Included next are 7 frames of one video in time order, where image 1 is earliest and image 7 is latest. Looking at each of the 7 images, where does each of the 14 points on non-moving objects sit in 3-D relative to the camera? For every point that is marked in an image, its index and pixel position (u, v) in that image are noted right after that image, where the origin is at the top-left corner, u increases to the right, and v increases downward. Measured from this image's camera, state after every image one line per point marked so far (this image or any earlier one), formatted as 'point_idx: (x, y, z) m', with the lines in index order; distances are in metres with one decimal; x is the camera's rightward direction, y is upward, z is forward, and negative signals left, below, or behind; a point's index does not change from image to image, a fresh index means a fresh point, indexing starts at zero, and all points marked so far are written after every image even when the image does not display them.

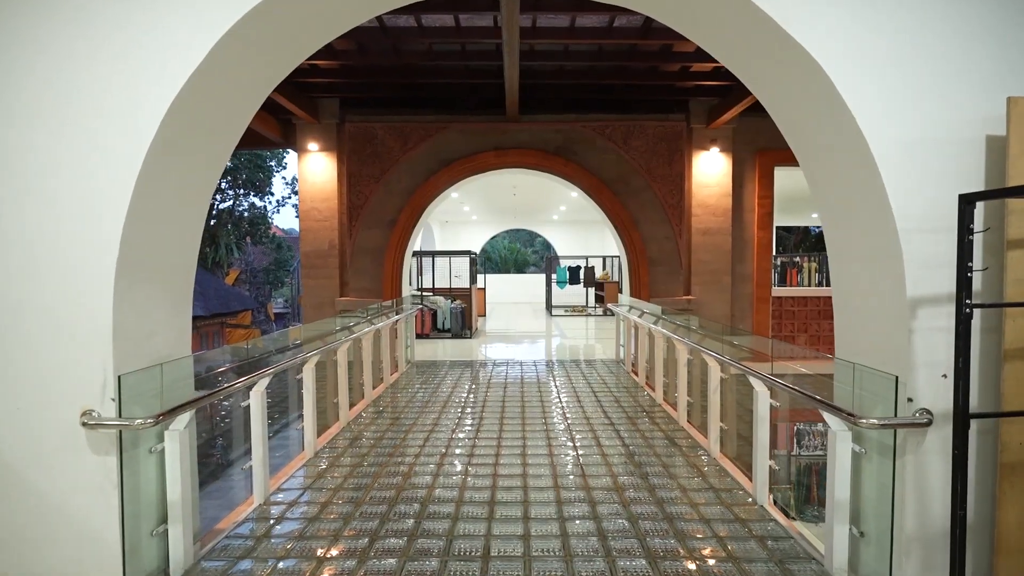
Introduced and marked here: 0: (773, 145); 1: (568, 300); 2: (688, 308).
0: (+3.6, +2.0, +7.2) m
1: (+1.9, -0.4, +17.6) m
2: (+2.4, -0.3, +7.0) m
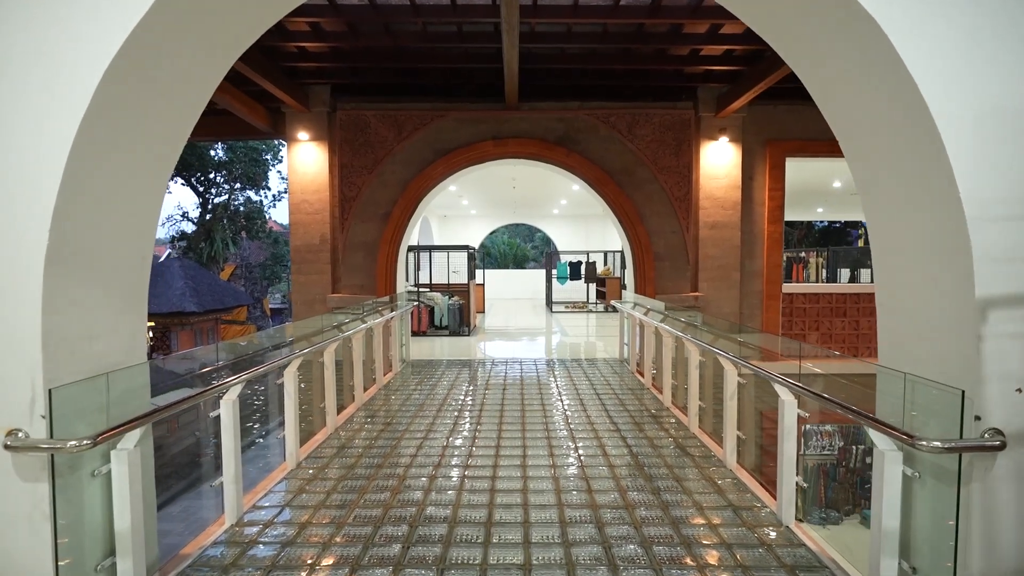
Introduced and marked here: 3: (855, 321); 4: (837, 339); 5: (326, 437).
0: (+3.6, +2.0, +6.9) m
1: (+1.9, -0.2, +17.3) m
2: (+2.4, -0.2, +6.7) m
3: (+4.9, -0.5, +7.4) m
4: (+4.6, -0.7, +7.4) m
5: (-1.5, -1.2, +4.3) m
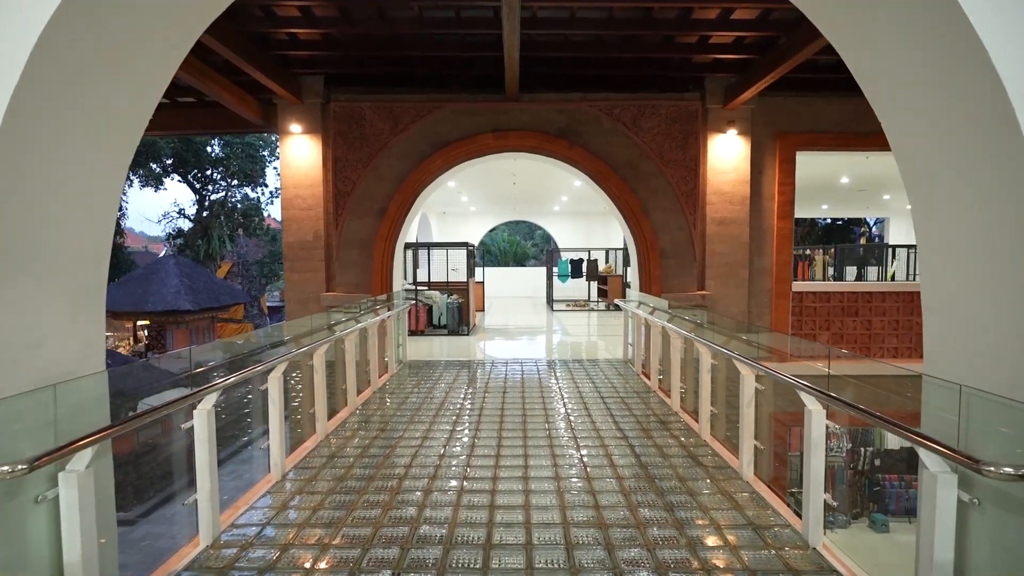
0: (+3.6, +2.1, +6.6) m
1: (+1.9, -0.2, +17.1) m
2: (+2.4, -0.2, +6.5) m
3: (+4.9, -0.5, +7.2) m
4: (+4.6, -0.7, +7.1) m
5: (-1.5, -1.2, +4.0) m
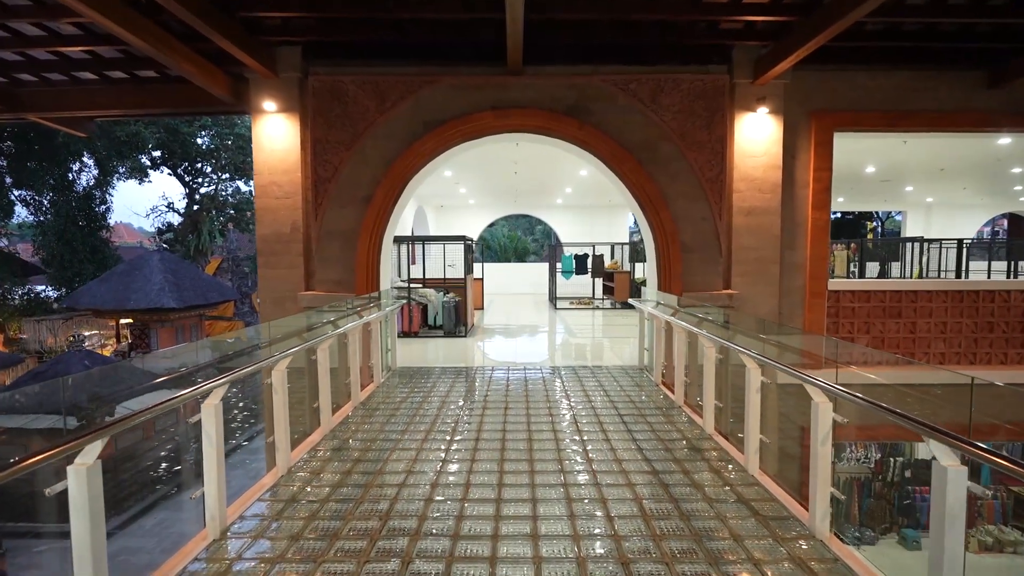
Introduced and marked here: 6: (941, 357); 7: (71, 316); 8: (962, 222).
0: (+3.6, +2.1, +5.9) m
1: (+1.9, -0.1, +16.4) m
2: (+2.4, -0.2, +5.8) m
3: (+5.0, -0.4, +6.5) m
4: (+4.7, -0.7, +6.4) m
5: (-1.5, -1.2, +3.3) m
6: (+5.3, -0.9, +6.4) m
7: (-11.5, -0.7, +13.5) m
8: (+13.7, +2.0, +15.8) m
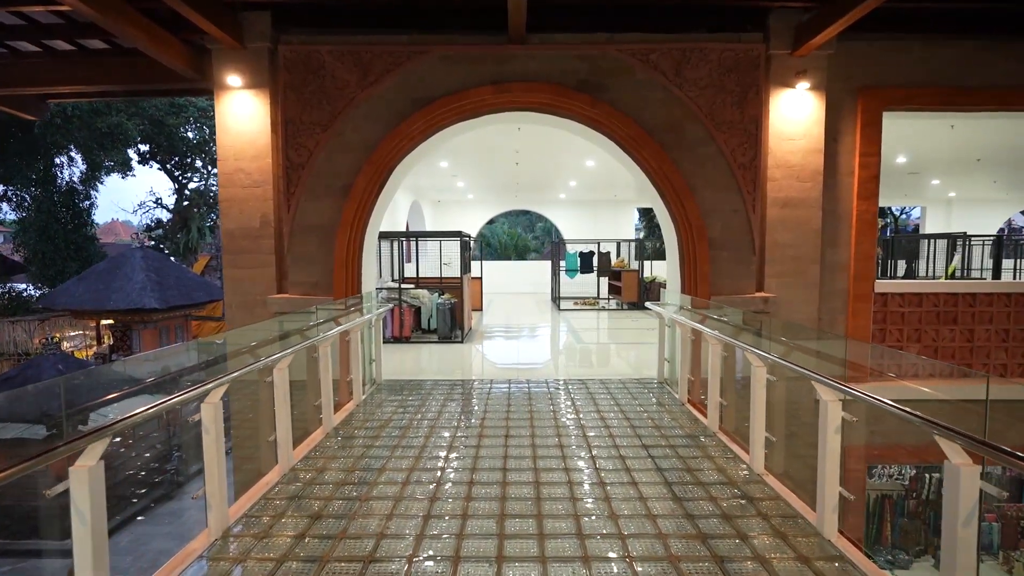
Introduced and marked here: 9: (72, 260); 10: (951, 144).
0: (+3.6, +2.0, +5.1) m
1: (+1.9, 0.0, +15.6) m
2: (+2.4, -0.2, +5.0) m
3: (+5.0, -0.5, +5.7) m
4: (+4.7, -0.7, +5.7) m
5: (-1.5, -1.3, +2.6) m
6: (+5.3, -0.9, +5.7) m
7: (-11.5, -0.7, +12.8) m
8: (+13.7, +2.0, +15.0) m
9: (-11.9, +0.8, +14.0) m
10: (+7.2, +2.4, +8.5) m
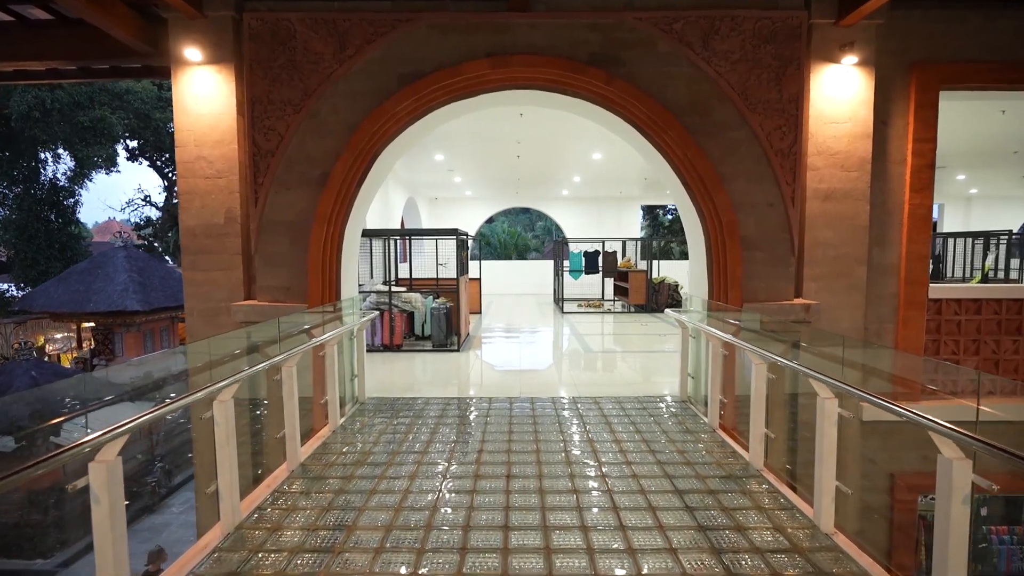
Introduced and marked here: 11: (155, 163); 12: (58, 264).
0: (+3.6, +2.0, +4.5) m
1: (+1.9, -0.1, +15.0) m
2: (+2.4, -0.3, +4.4) m
3: (+5.0, -0.5, +5.1) m
4: (+4.7, -0.8, +5.0) m
5: (-1.5, -1.3, +1.9) m
6: (+5.3, -0.9, +5.0) m
7: (-11.4, -0.7, +12.1) m
8: (+13.7, +2.0, +14.4) m
9: (-11.8, +0.7, +13.3) m
10: (+7.2, +2.3, +7.9) m
11: (-10.5, +3.7, +14.7) m
12: (-11.9, +0.6, +13.4) m
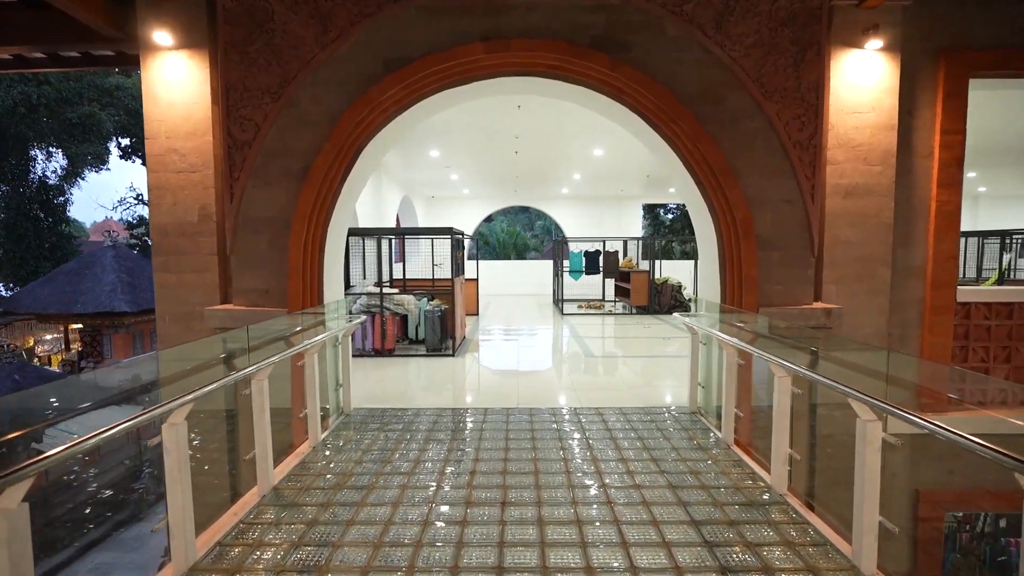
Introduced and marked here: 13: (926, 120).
0: (+3.6, +2.0, +4.1) m
1: (+1.9, -0.1, +14.6) m
2: (+2.4, -0.3, +4.0) m
3: (+5.0, -0.5, +4.8) m
4: (+4.7, -0.8, +4.7) m
5: (-1.5, -1.3, +1.6) m
6: (+5.3, -0.9, +4.7) m
7: (-11.5, -0.8, +11.8) m
8: (+13.6, +2.0, +14.1) m
9: (-11.9, +0.7, +13.0) m
10: (+7.2, +2.3, +7.5) m
11: (-10.6, +3.7, +14.4) m
12: (-11.9, +0.6, +13.0) m
13: (+3.3, +1.4, +4.2) m
